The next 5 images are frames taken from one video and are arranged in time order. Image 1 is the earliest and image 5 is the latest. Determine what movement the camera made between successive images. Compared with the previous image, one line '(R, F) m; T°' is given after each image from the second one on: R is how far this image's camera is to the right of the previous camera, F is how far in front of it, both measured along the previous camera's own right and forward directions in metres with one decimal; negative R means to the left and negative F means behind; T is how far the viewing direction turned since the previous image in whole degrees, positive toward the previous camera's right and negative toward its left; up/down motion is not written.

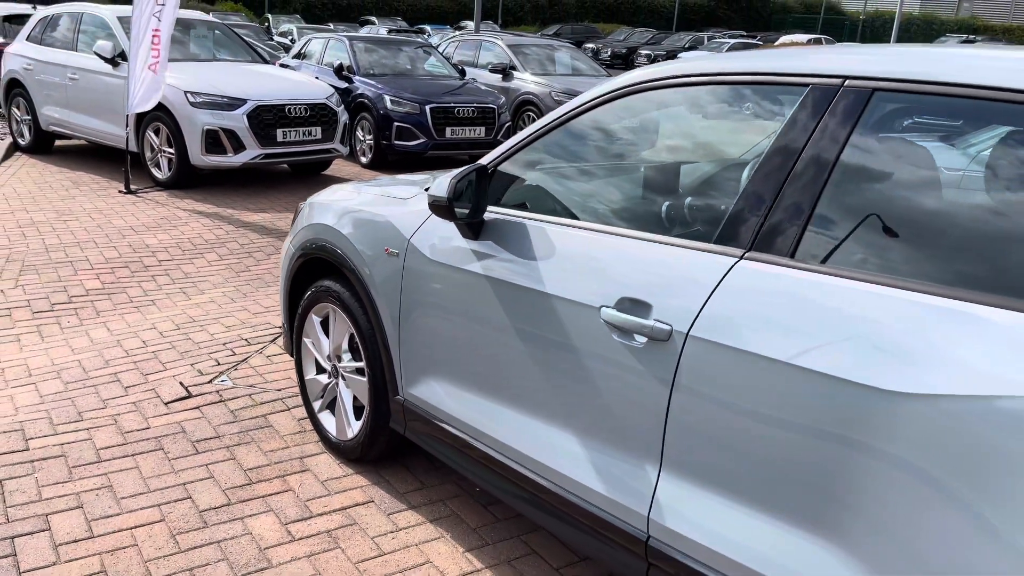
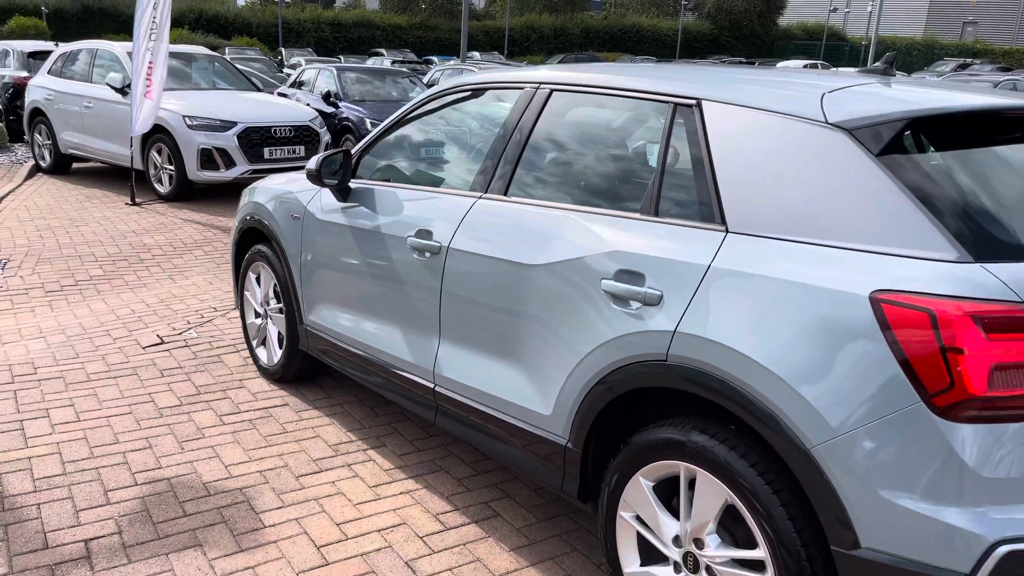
(+0.7, -1.1) m; -1°
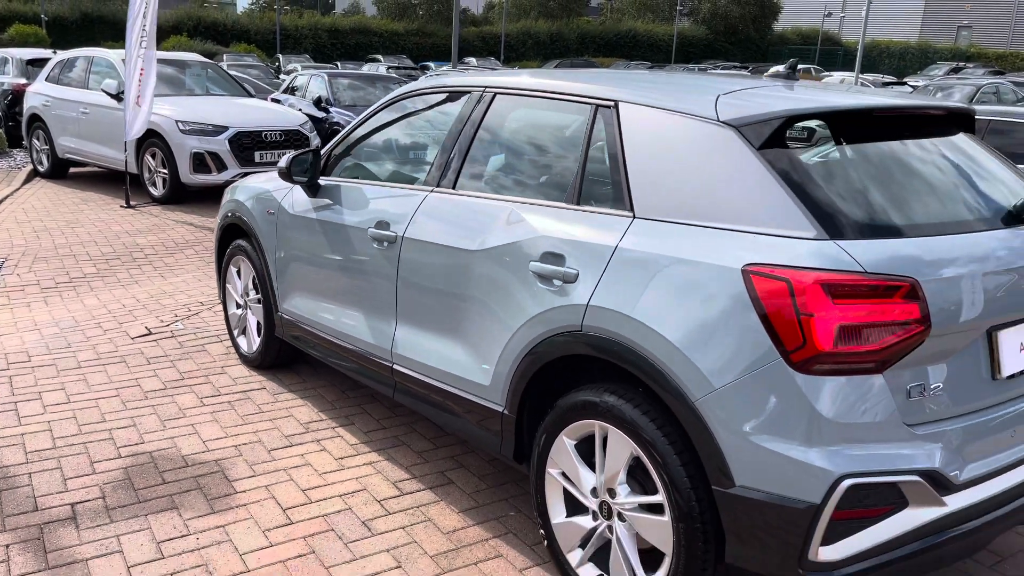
(+0.2, -0.3) m; 0°
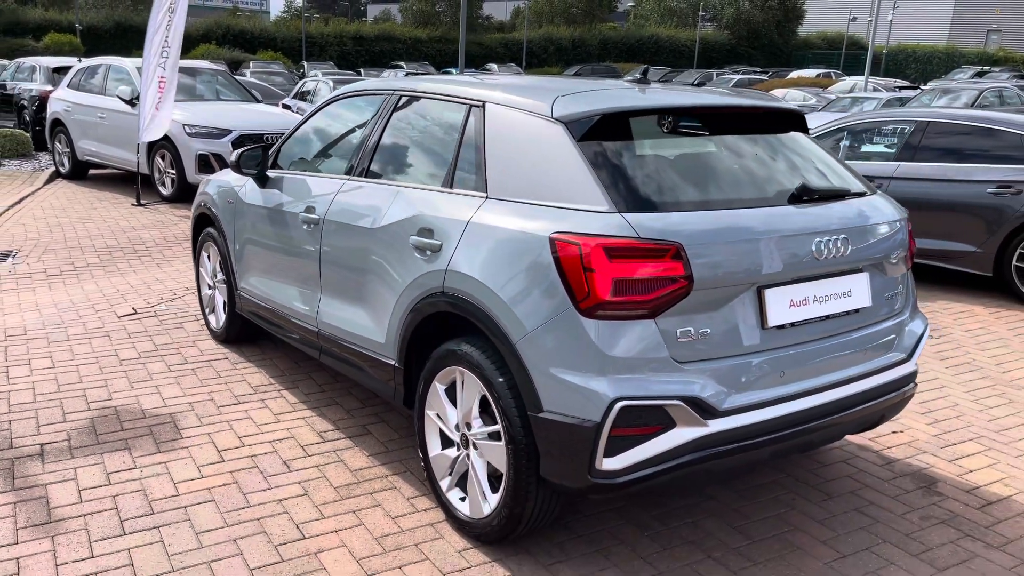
(+0.6, -0.5) m; -2°
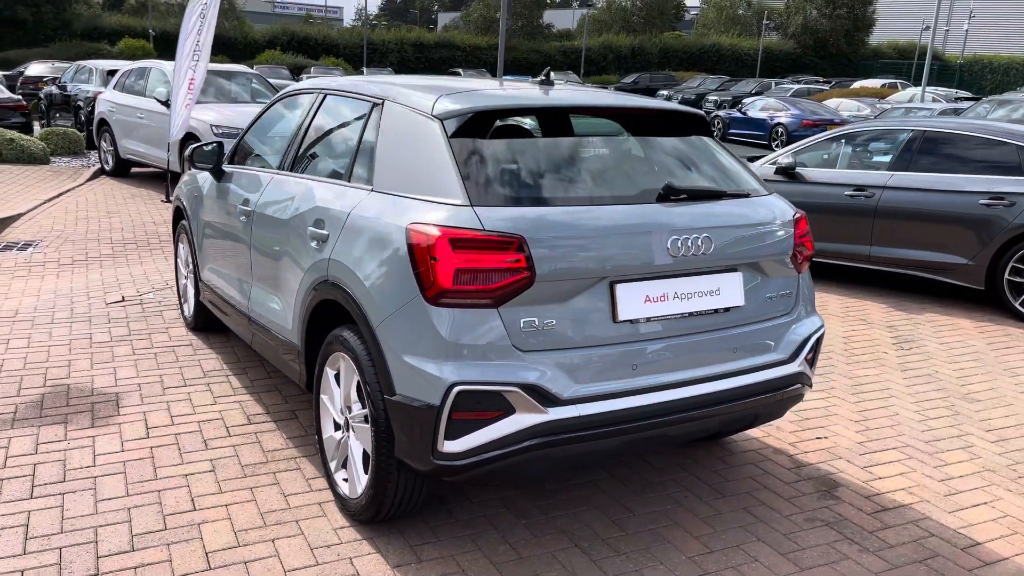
(+0.7, -0.1) m; -4°
